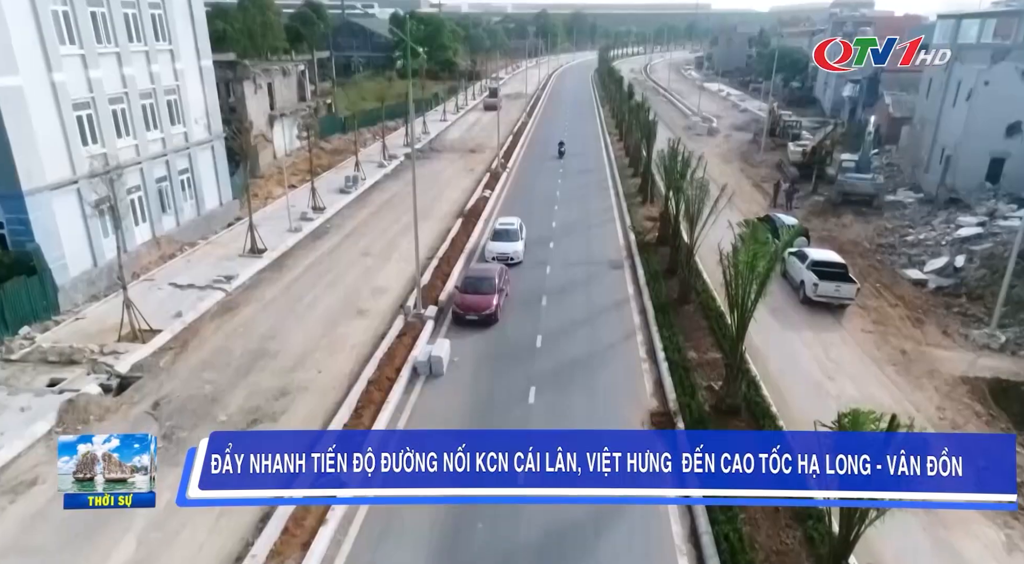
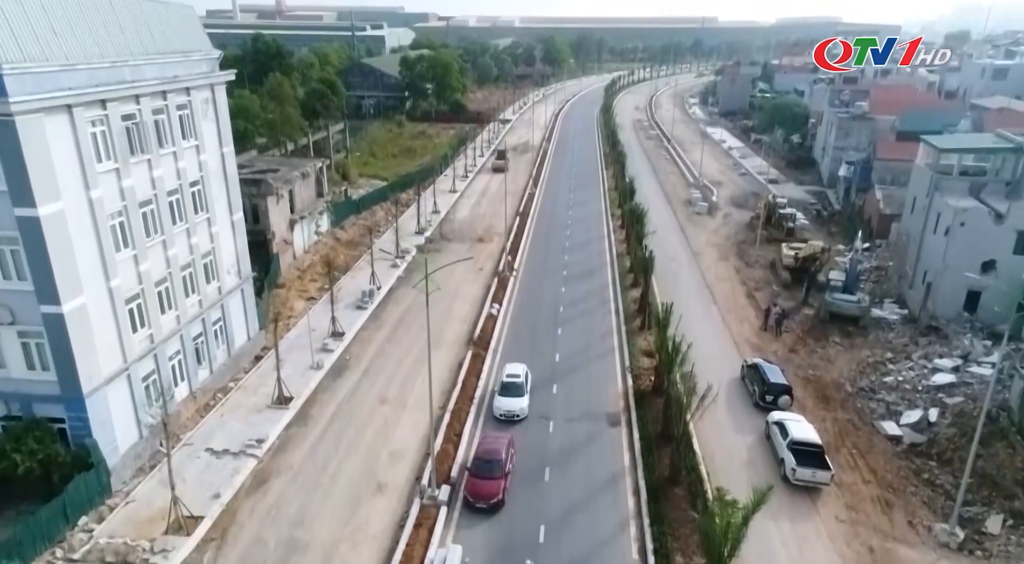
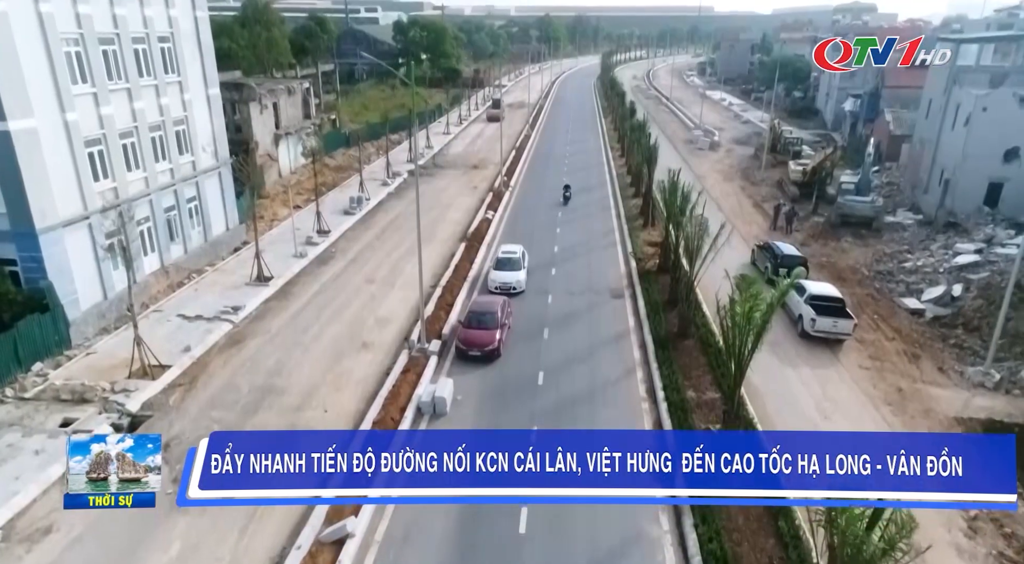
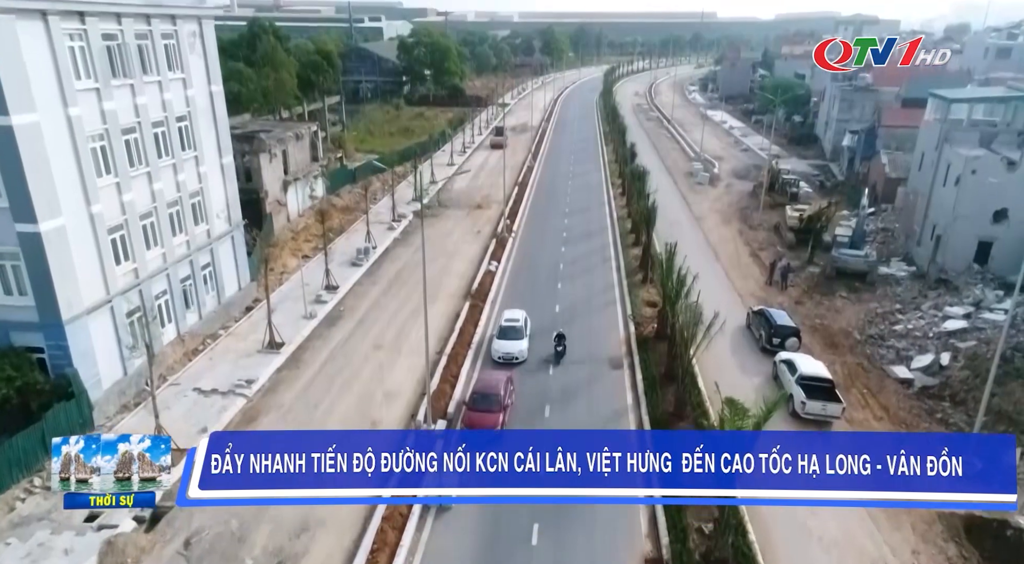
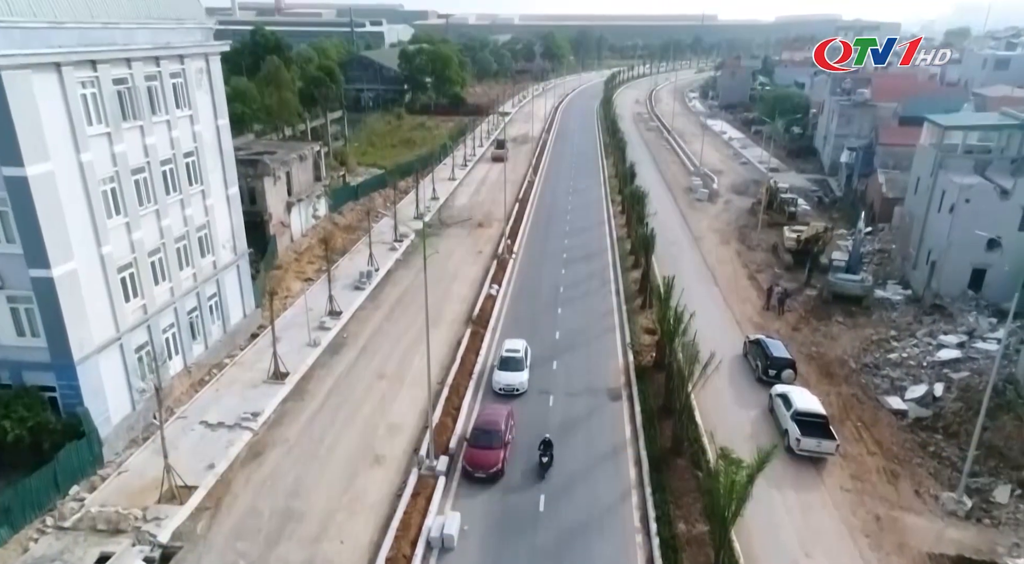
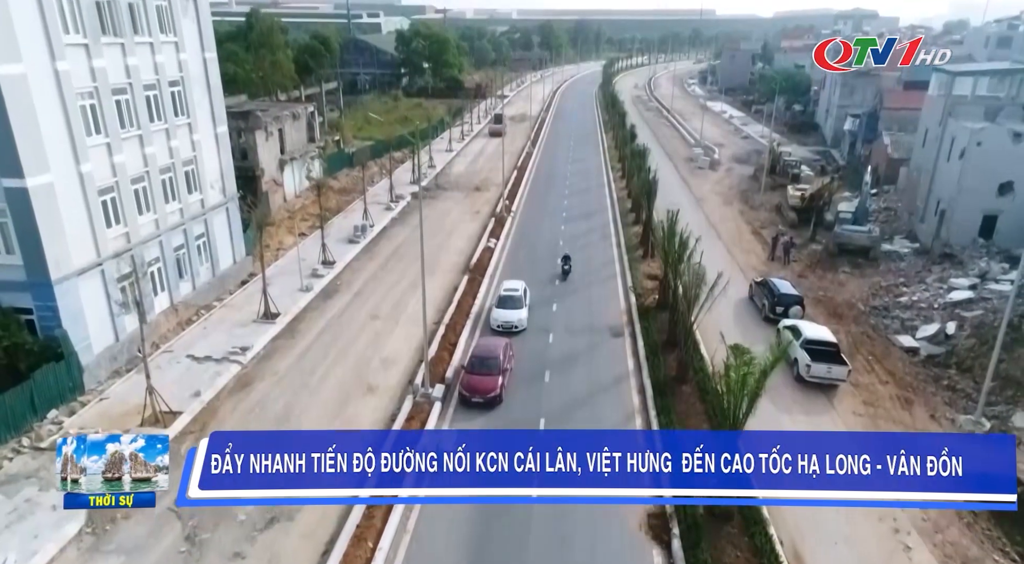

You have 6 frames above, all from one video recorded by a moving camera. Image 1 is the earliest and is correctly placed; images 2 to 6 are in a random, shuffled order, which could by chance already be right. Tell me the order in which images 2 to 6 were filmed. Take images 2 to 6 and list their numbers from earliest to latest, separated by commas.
3, 6, 4, 5, 2
